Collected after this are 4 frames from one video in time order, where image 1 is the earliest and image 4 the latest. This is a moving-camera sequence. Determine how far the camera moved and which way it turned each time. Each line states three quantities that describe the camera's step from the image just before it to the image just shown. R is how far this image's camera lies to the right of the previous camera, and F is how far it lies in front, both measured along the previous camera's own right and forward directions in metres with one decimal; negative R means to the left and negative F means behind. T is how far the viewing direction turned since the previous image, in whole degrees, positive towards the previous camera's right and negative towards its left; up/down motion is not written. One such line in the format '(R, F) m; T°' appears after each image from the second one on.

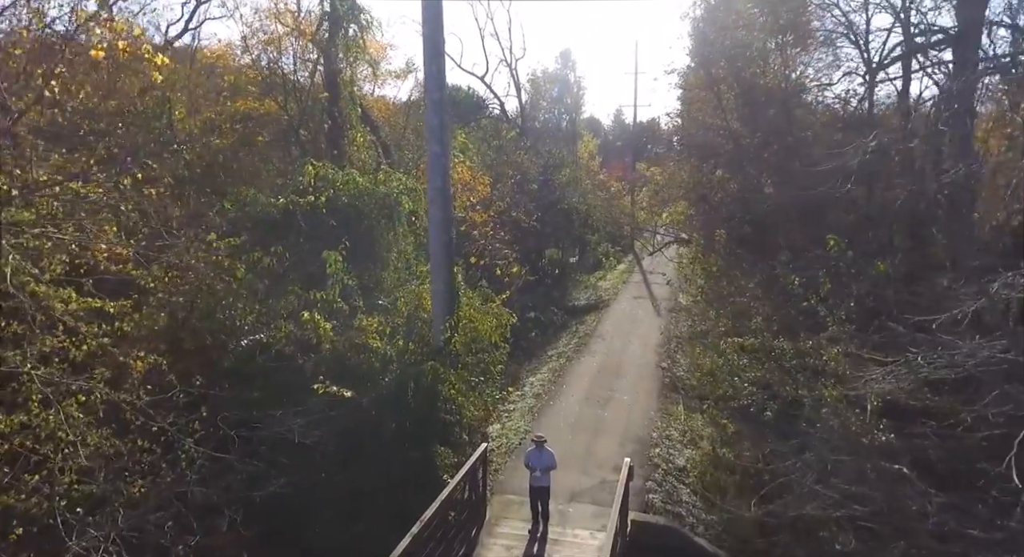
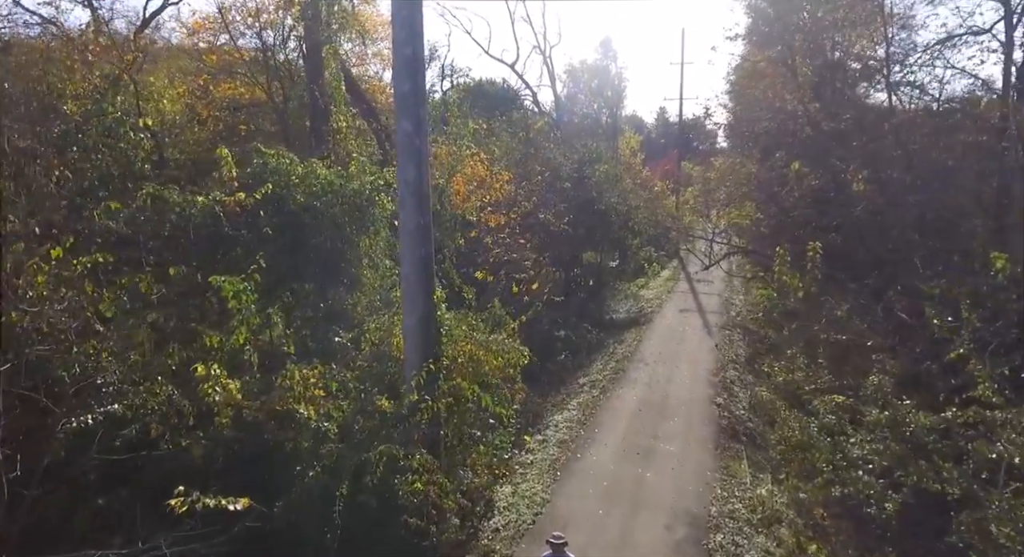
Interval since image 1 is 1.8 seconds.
(+0.3, +2.5) m; -4°
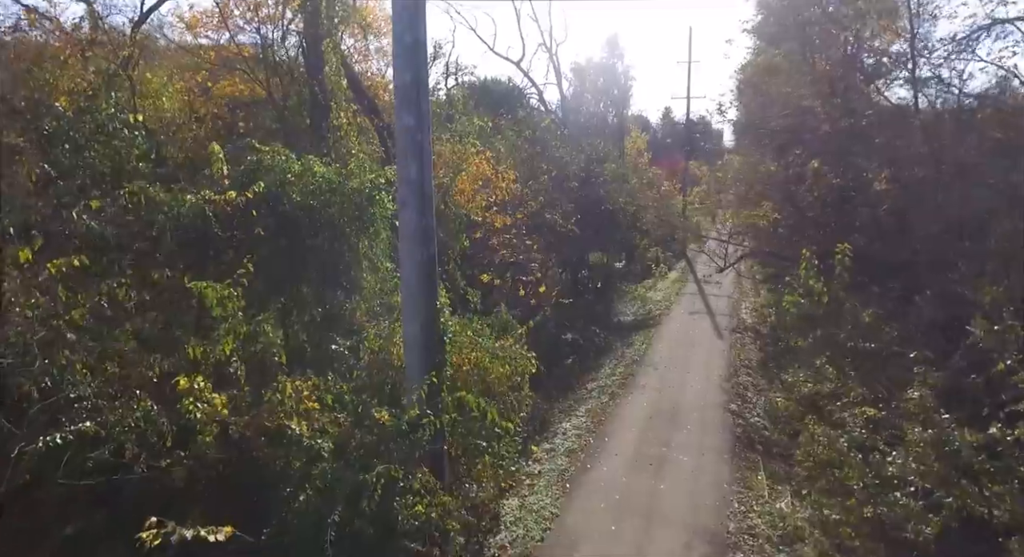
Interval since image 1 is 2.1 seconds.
(0.0, +0.4) m; 0°
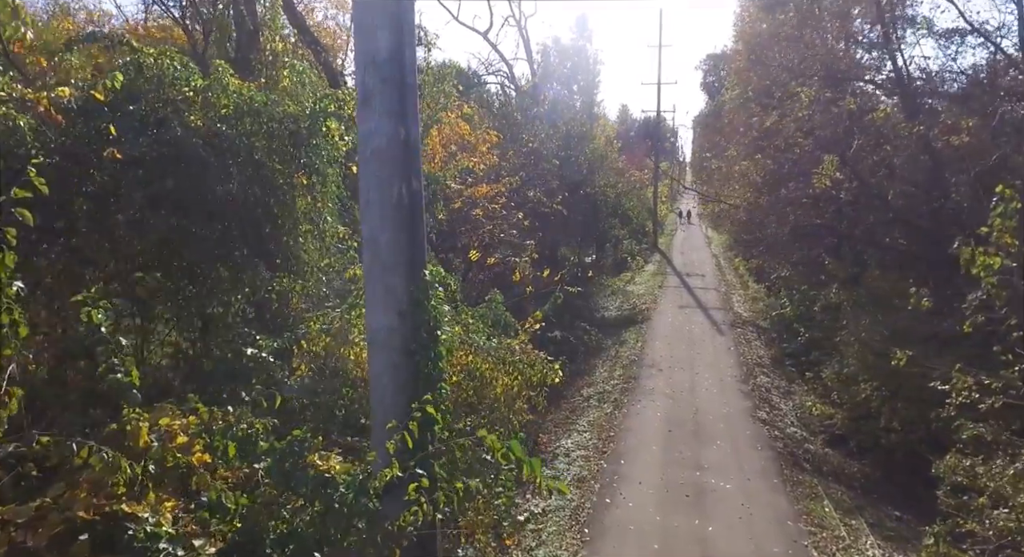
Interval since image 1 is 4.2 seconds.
(-0.5, +2.3) m; +4°
